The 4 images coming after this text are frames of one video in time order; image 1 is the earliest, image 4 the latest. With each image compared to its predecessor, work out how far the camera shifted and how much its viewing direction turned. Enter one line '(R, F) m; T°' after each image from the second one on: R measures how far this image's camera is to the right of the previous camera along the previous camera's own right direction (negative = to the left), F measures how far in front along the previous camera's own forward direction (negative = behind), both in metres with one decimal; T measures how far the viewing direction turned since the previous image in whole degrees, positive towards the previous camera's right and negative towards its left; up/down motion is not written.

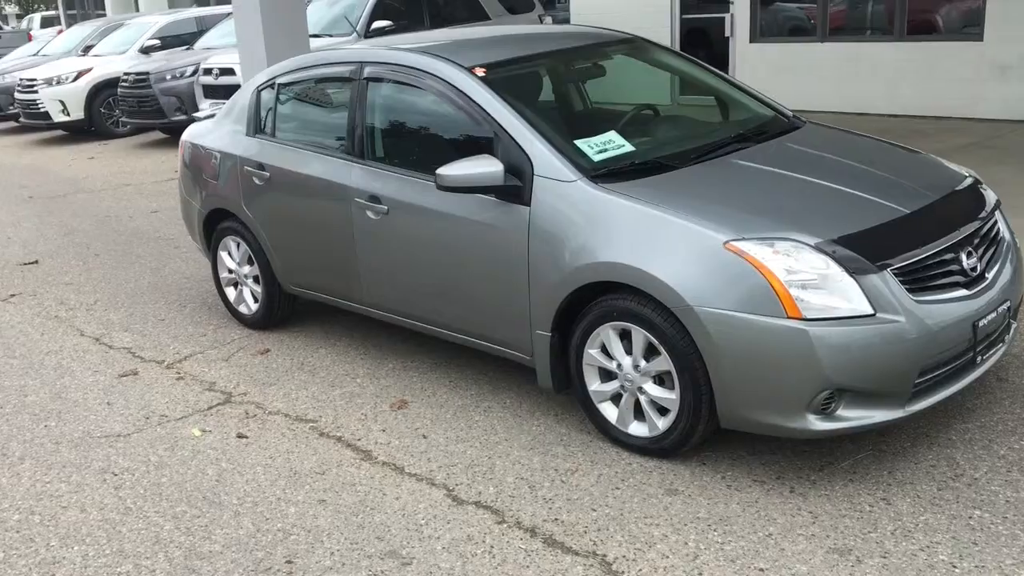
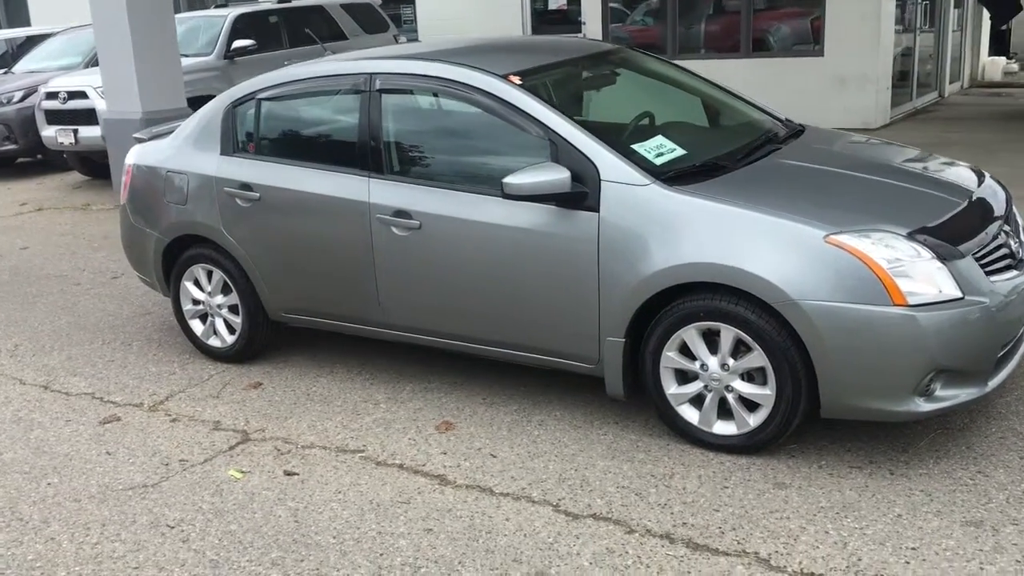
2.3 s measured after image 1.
(-1.1, +0.2) m; +12°
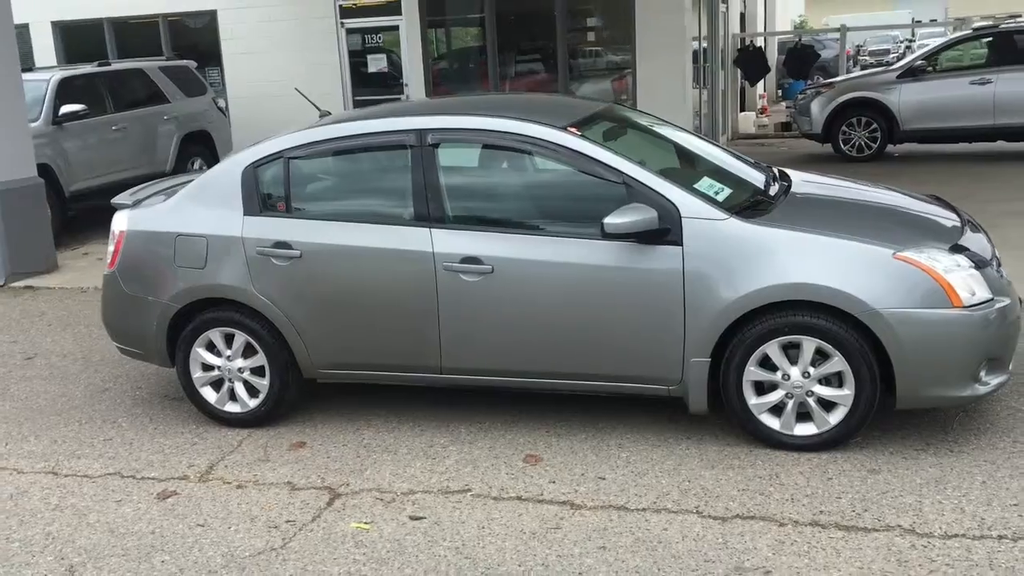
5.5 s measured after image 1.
(-1.5, -0.1) m; +16°
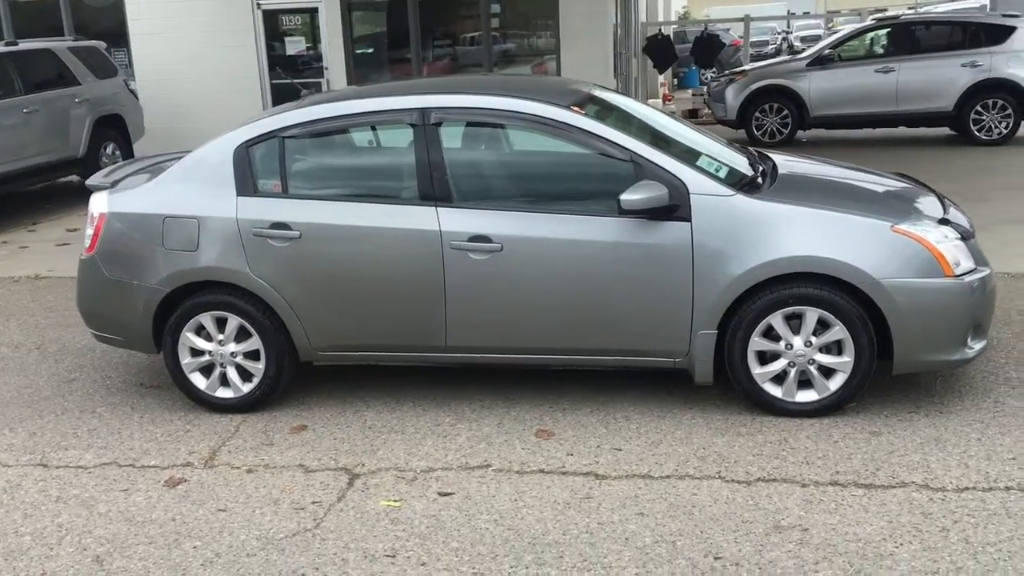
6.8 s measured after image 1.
(-0.6, 0.0) m; +7°
